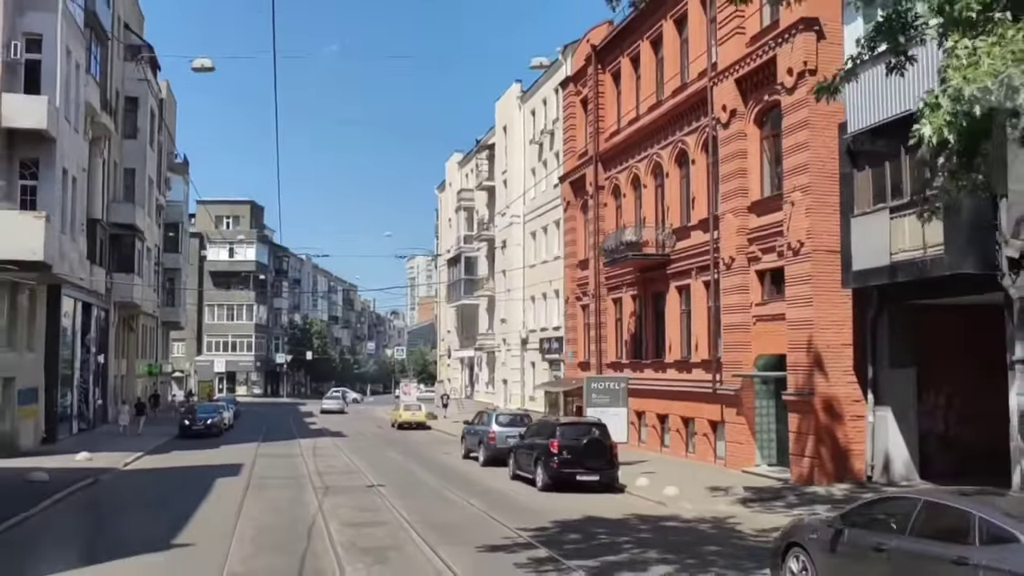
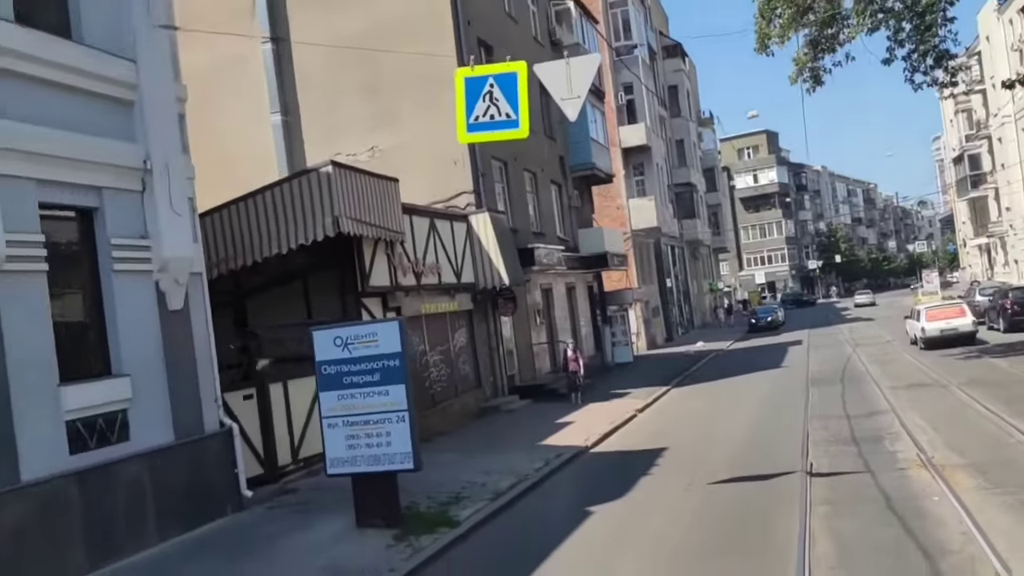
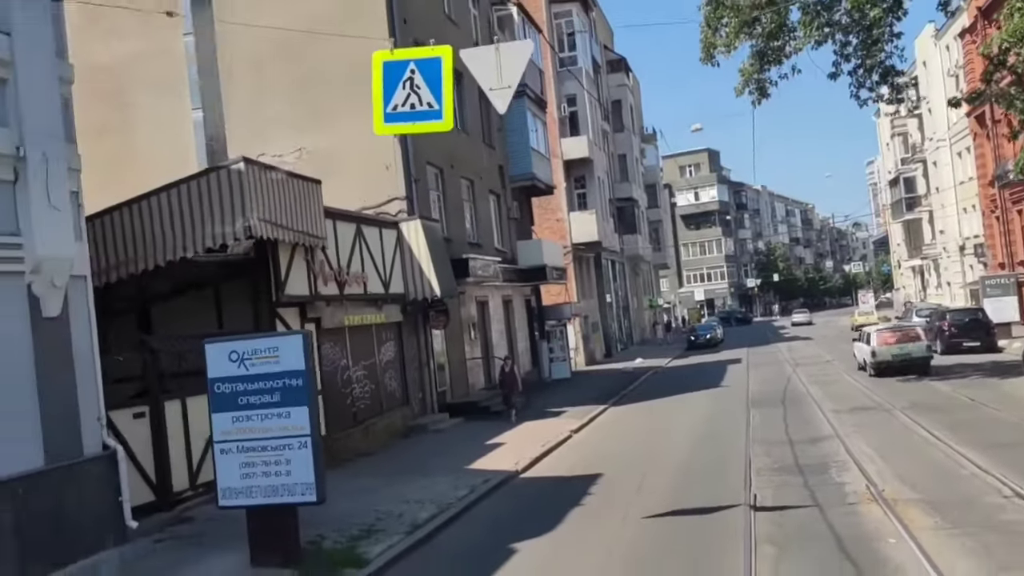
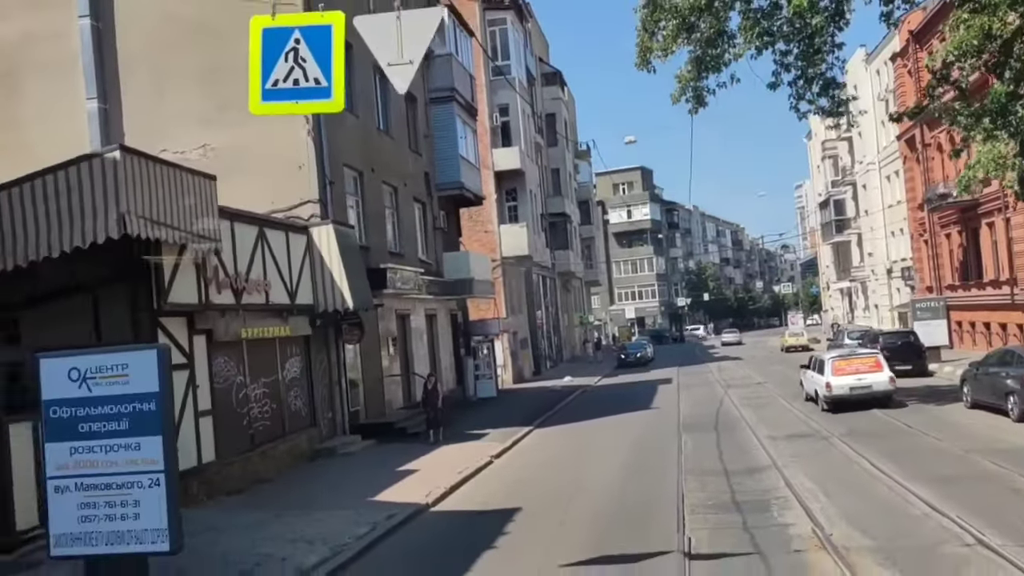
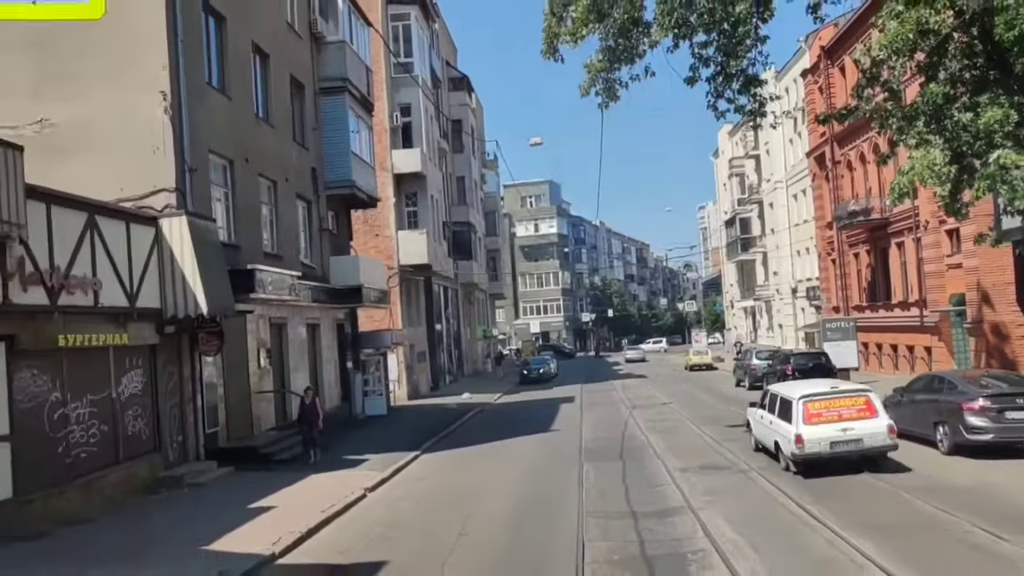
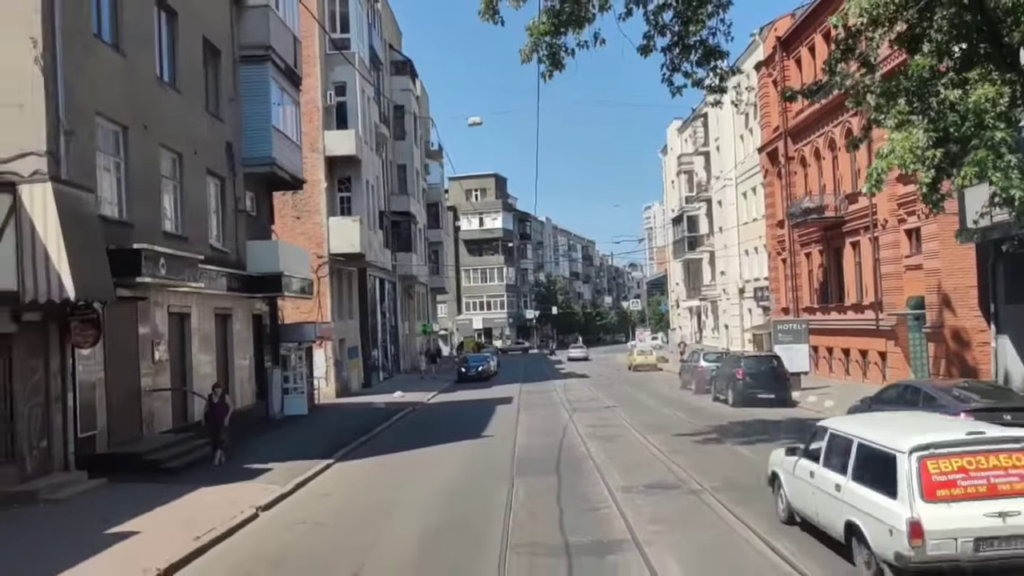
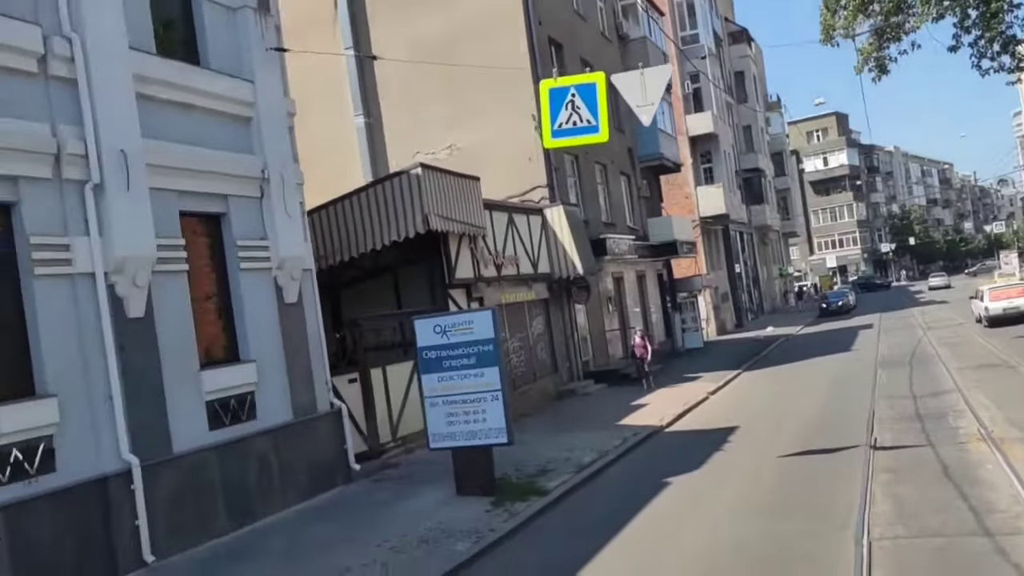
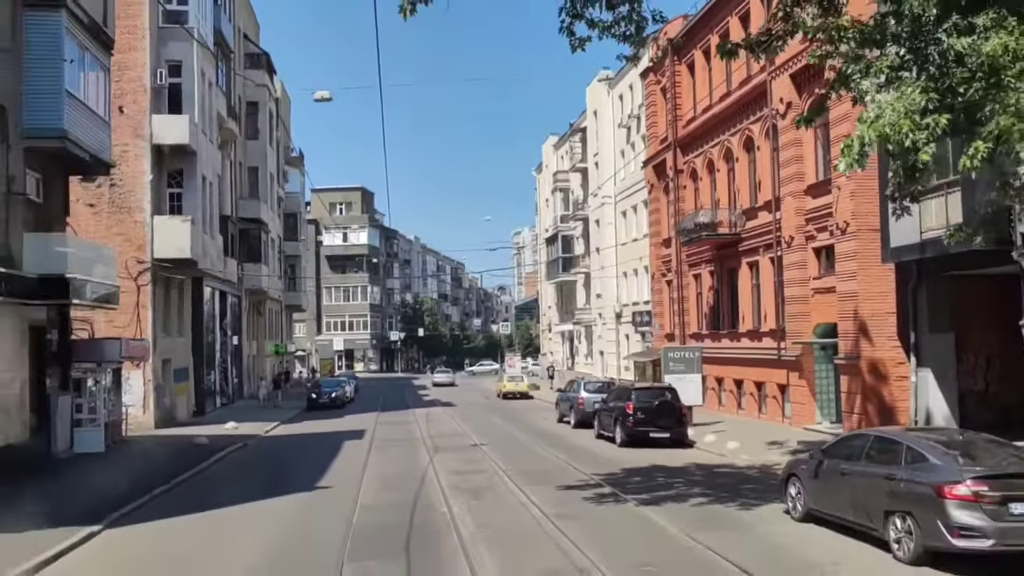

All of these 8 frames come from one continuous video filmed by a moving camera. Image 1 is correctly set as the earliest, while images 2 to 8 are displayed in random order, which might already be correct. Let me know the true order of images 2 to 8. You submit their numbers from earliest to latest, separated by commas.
8, 6, 5, 4, 3, 2, 7
